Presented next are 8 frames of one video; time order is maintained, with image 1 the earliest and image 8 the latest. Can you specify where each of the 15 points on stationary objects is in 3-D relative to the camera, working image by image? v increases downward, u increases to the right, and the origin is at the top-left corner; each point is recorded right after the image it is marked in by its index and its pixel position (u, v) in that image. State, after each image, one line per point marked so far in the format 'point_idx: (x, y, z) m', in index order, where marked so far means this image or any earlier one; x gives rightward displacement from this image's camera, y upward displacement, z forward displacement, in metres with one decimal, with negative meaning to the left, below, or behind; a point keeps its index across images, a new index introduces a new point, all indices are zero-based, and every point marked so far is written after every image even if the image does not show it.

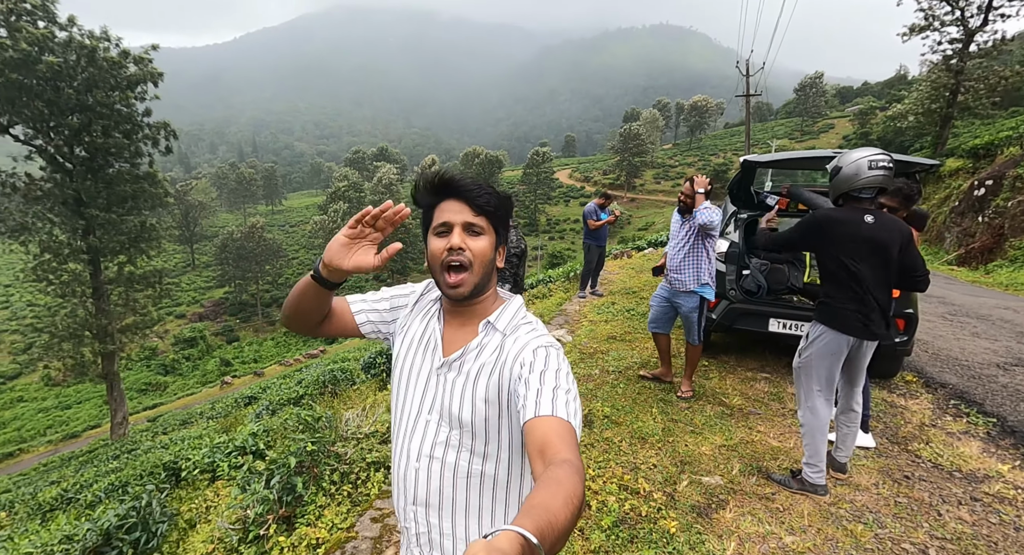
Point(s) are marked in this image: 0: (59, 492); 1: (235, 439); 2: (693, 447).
0: (-16.1, -7.6, +17.4) m
1: (-7.2, -4.2, +12.7) m
2: (+2.5, -2.3, +6.7) m
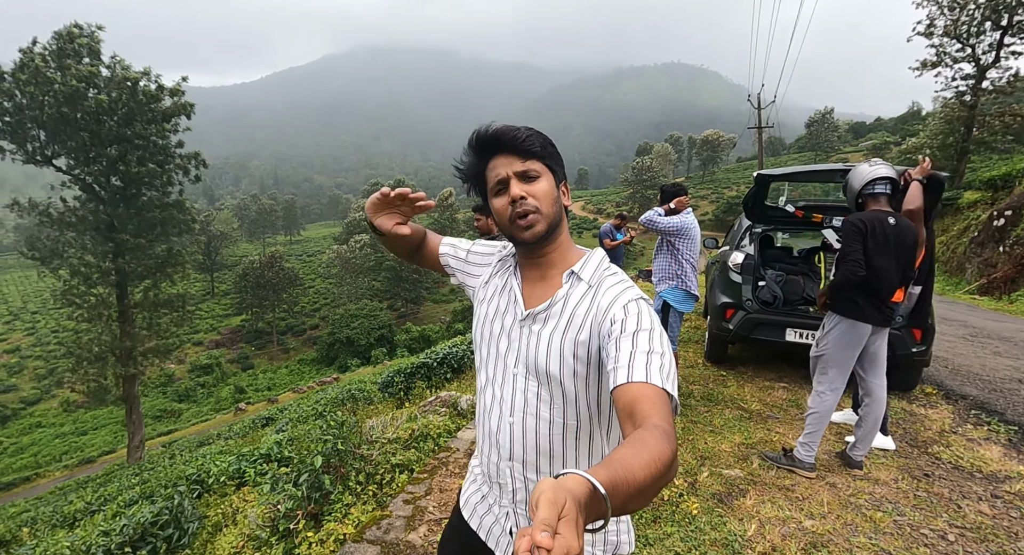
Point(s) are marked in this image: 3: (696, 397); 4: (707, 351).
0: (-15.5, -8.2, +17.7) m
1: (-6.7, -4.6, +13.0) m
2: (+2.8, -2.3, +6.8) m
3: (+3.2, -2.1, +8.6) m
4: (+4.2, -1.6, +10.6) m
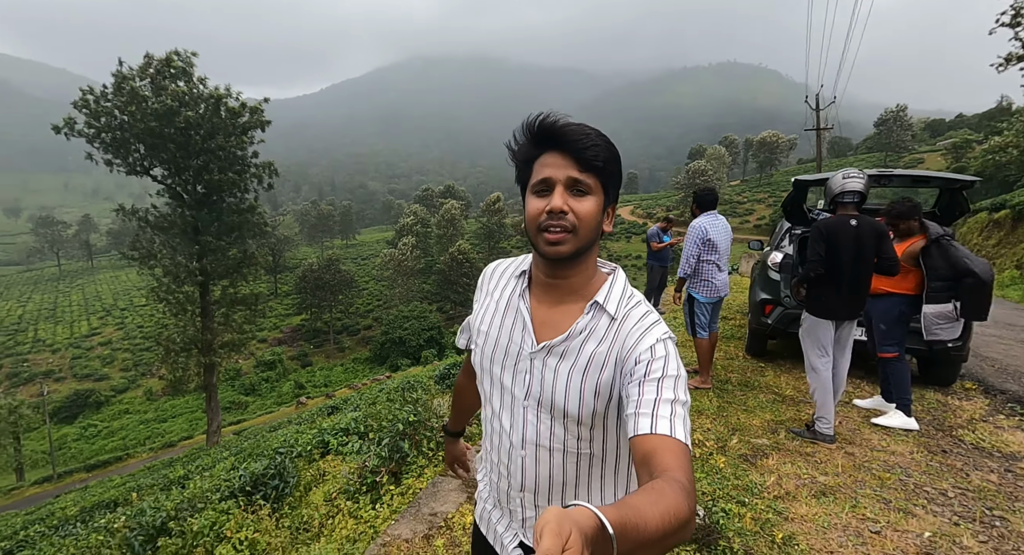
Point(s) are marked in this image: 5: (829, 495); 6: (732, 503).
0: (-13.6, -8.1, +20.2) m
1: (-5.3, -4.5, +14.7) m
2: (+3.6, -2.2, +7.7) m
3: (+4.3, -2.0, +9.5) m
4: (+5.5, -1.6, +11.4) m
5: (+3.6, -2.5, +5.6) m
6: (+2.4, -2.5, +5.4) m
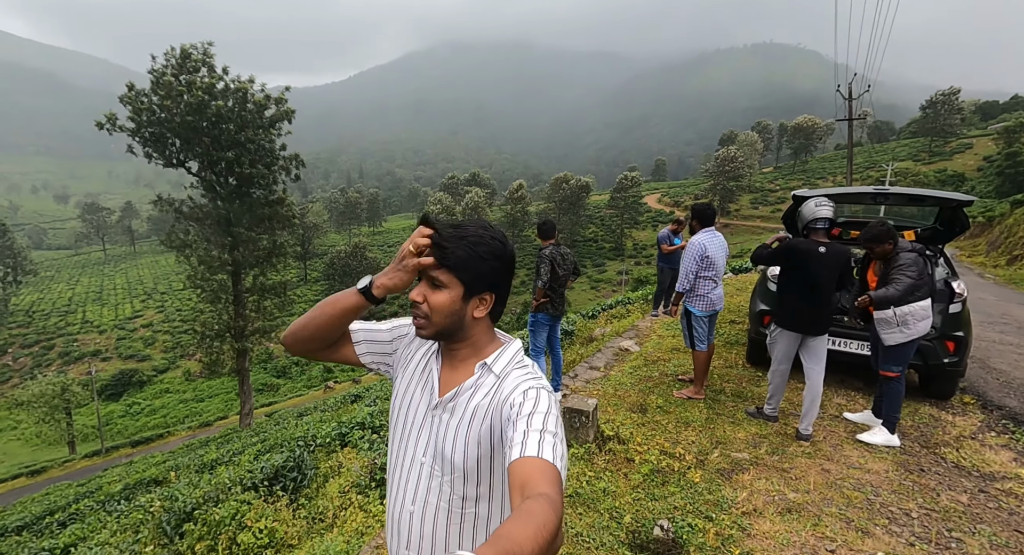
0: (-13.0, -7.9, +21.6) m
1: (-5.0, -4.5, +15.6) m
2: (+3.6, -2.5, +8.0) m
3: (+4.3, -2.3, +9.8) m
4: (+5.6, -1.8, +11.6) m
5: (+3.4, -2.8, +5.9) m
6: (+2.2, -2.8, +5.8) m
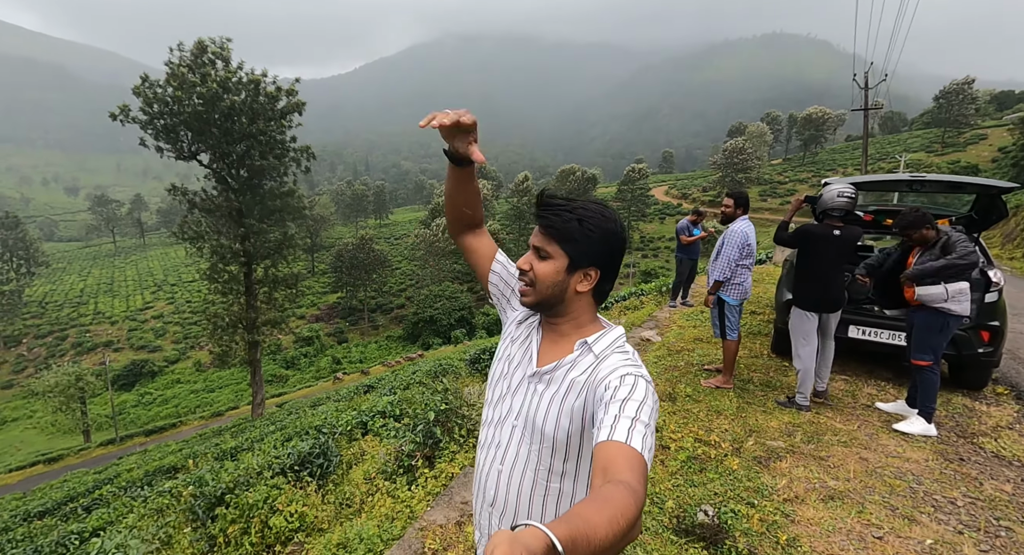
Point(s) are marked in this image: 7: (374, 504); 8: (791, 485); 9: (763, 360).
0: (-12.4, -7.5, +21.8) m
1: (-4.4, -4.2, +15.6) m
2: (+4.1, -2.3, +8.0) m
3: (+4.8, -2.1, +9.7) m
4: (+6.1, -1.6, +11.5) m
5: (+3.9, -2.7, +5.9) m
6: (+2.7, -2.7, +5.8) m
7: (-2.6, -4.4, +9.4) m
8: (+3.5, -2.6, +6.2) m
9: (+5.7, -1.9, +11.1) m
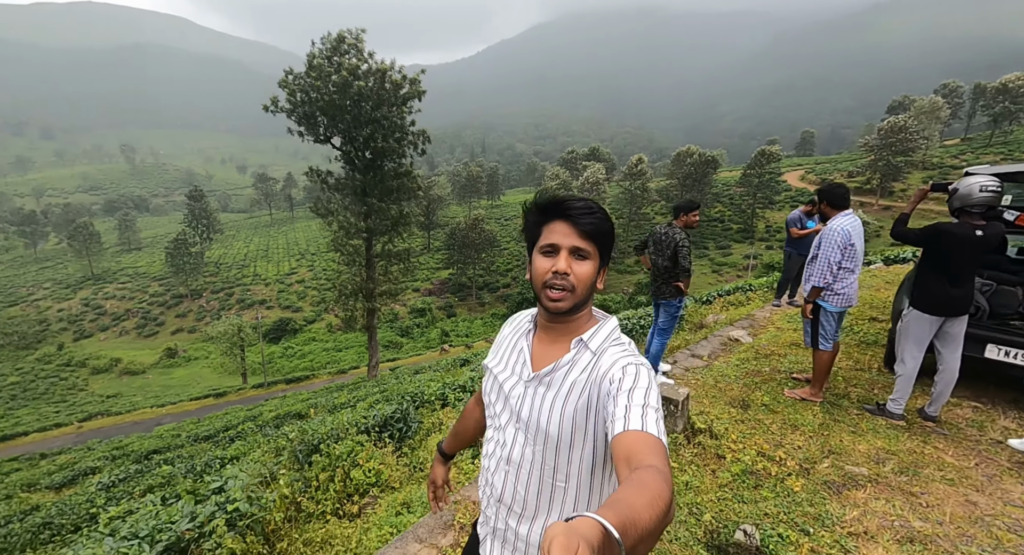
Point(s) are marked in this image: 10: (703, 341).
0: (-8.4, -6.2, +24.3) m
1: (-1.8, -3.5, +16.5) m
2: (+4.9, -2.4, +7.1) m
3: (+6.0, -2.1, +8.6) m
4: (+7.7, -1.6, +10.0) m
5: (+4.2, -2.8, +5.1) m
6: (+3.0, -2.7, +5.2) m
7: (-1.5, -4.0, +10.0) m
8: (+3.9, -2.7, +5.5) m
9: (+7.1, -1.9, +9.8) m
10: (+5.0, -1.7, +12.9) m
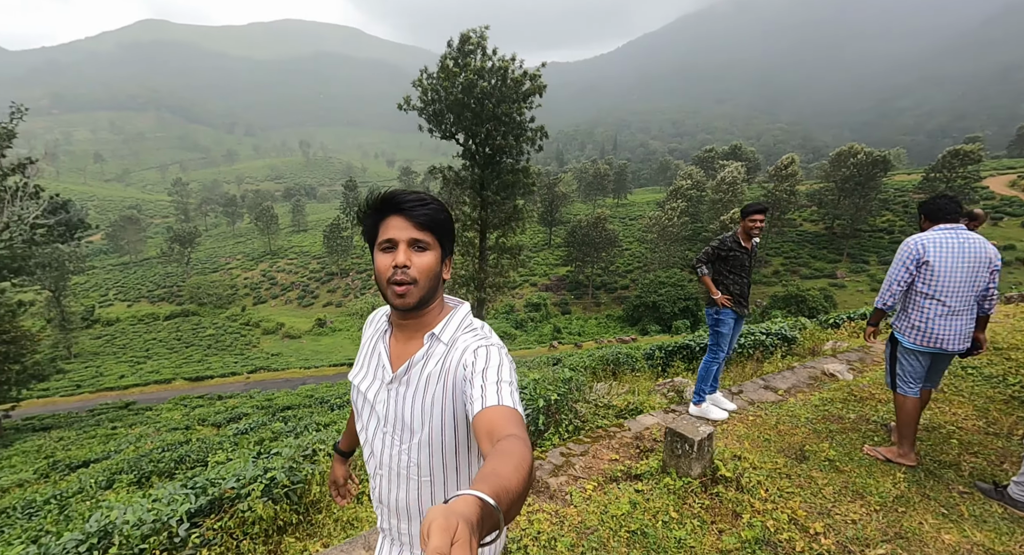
0: (-4.2, -5.6, +25.5) m
1: (+0.4, -3.4, +16.2) m
2: (+4.6, -2.8, +5.4) m
3: (+6.1, -2.6, +6.6) m
4: (+8.1, -2.2, +7.6) m
5: (+3.5, -3.1, +3.7) m
6: (+2.4, -2.9, +4.1) m
7: (-0.9, -3.9, +9.9) m
8: (+3.3, -3.0, +4.1) m
9: (+7.6, -2.5, +7.5) m
10: (+6.3, -2.1, +11.0) m
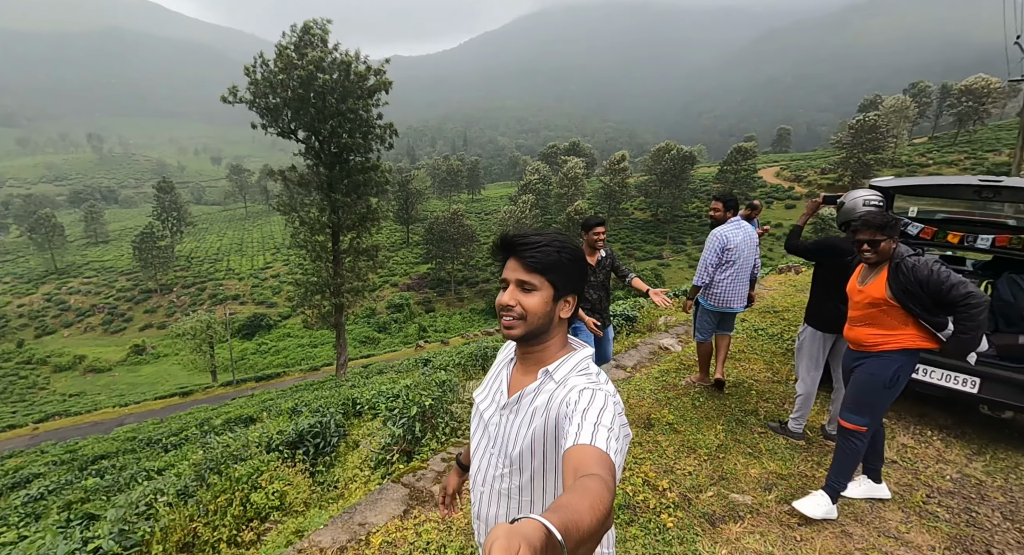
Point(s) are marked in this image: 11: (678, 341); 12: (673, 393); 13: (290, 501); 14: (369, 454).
0: (-10.7, -6.2, +23.7) m
1: (-3.8, -3.6, +16.0) m
2: (+3.2, -2.6, +6.8) m
3: (+4.3, -2.4, +8.4) m
4: (+5.9, -1.8, +9.9) m
5: (+2.6, -3.0, +4.8) m
6: (+1.4, -3.0, +4.9) m
7: (-3.2, -4.2, +9.6) m
8: (+2.3, -3.0, +5.2) m
9: (+5.4, -2.1, +9.6) m
10: (+3.2, -1.9, +12.6) m
11: (+4.5, -1.6, +12.9) m
12: (+3.2, -2.2, +9.5) m
13: (-4.5, -4.5, +9.9) m
14: (-3.3, -3.9, +10.8) m
